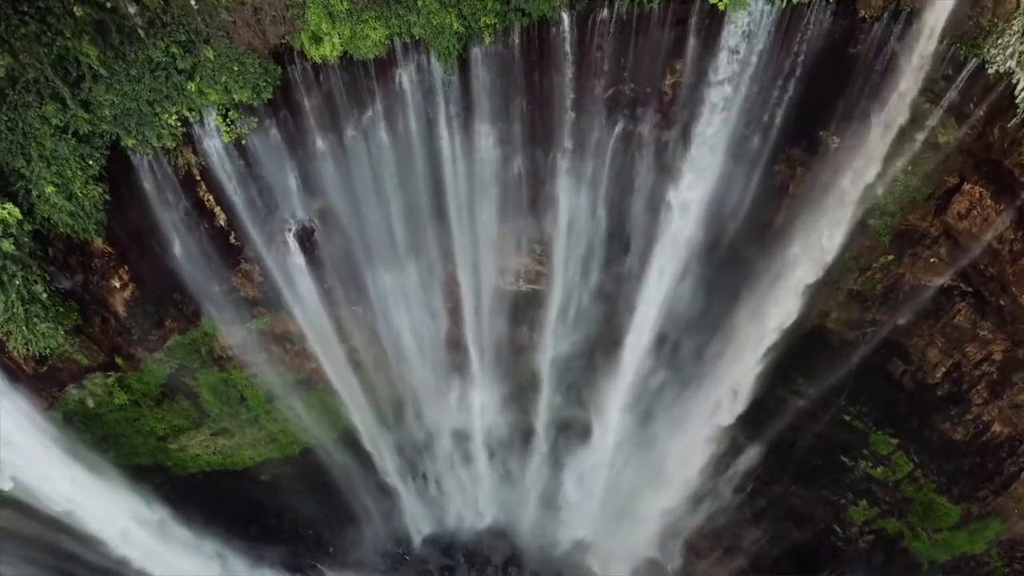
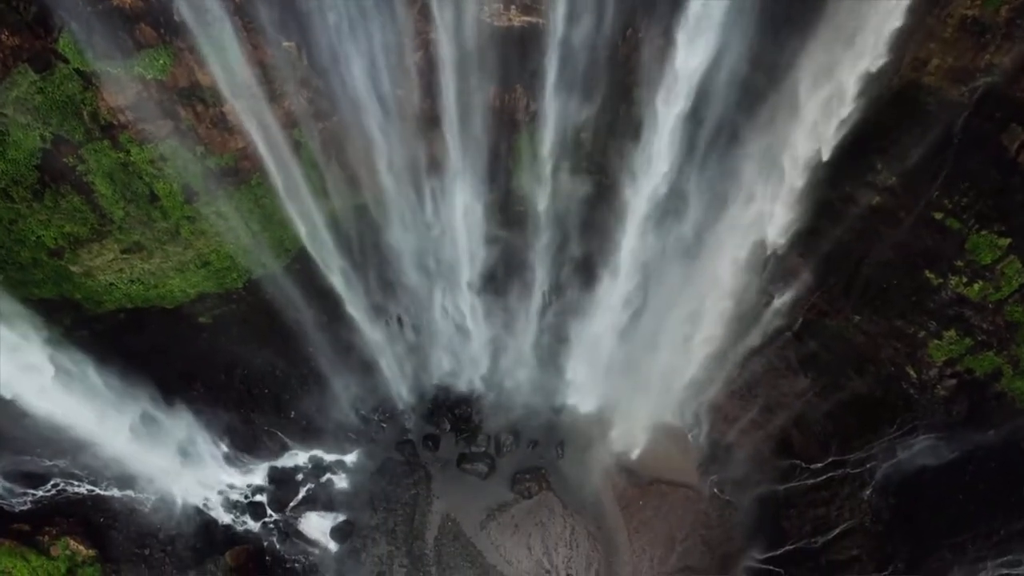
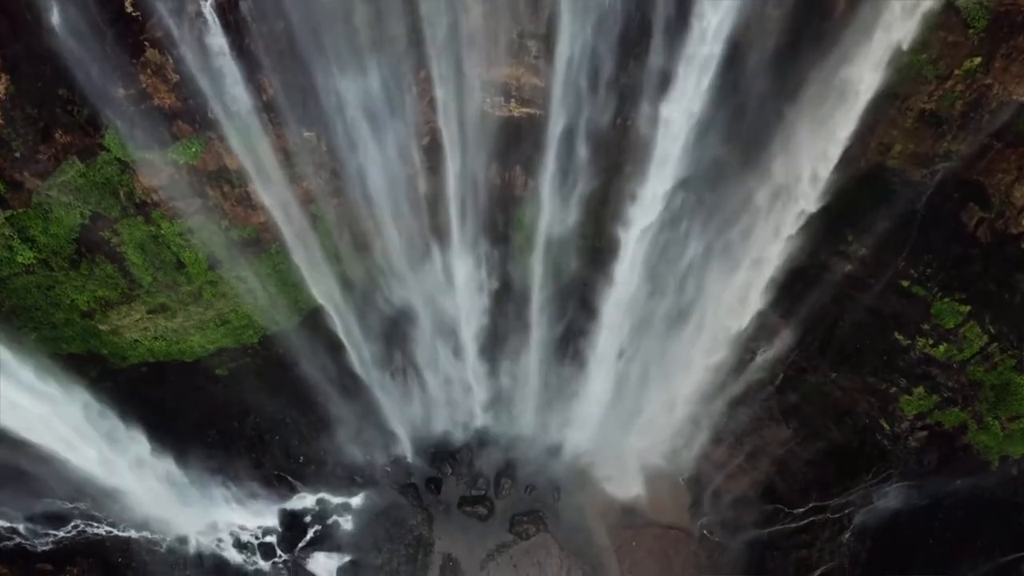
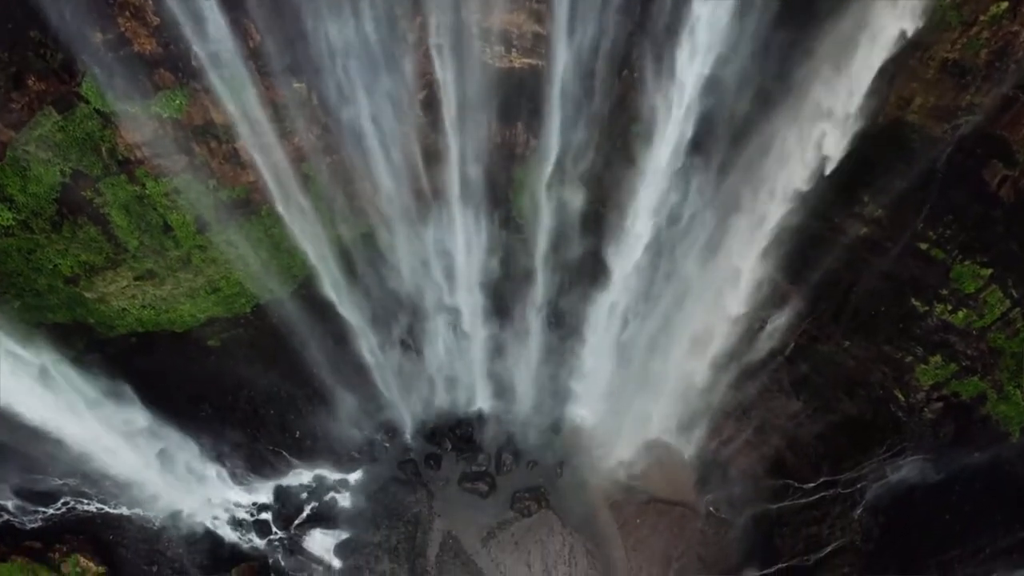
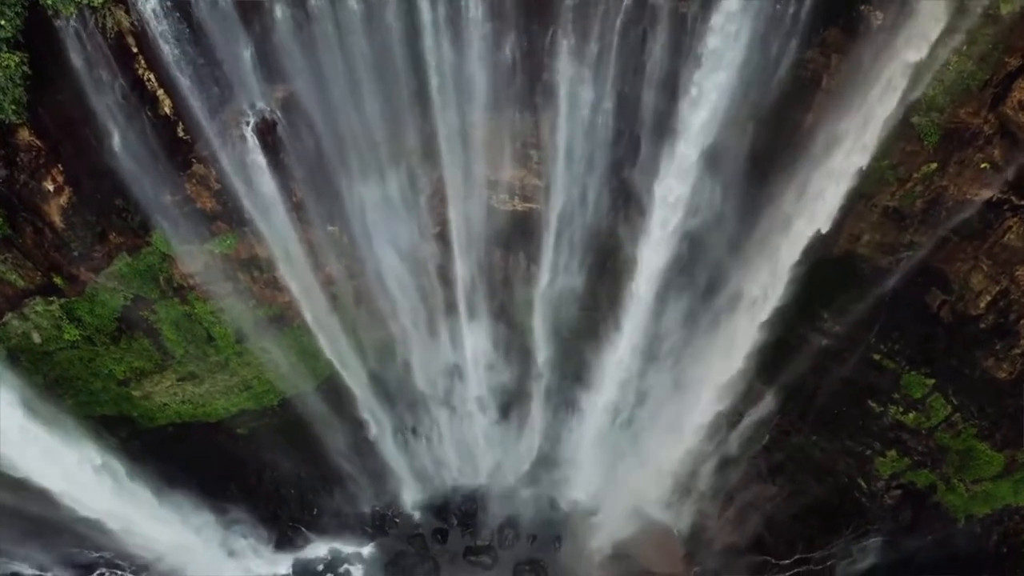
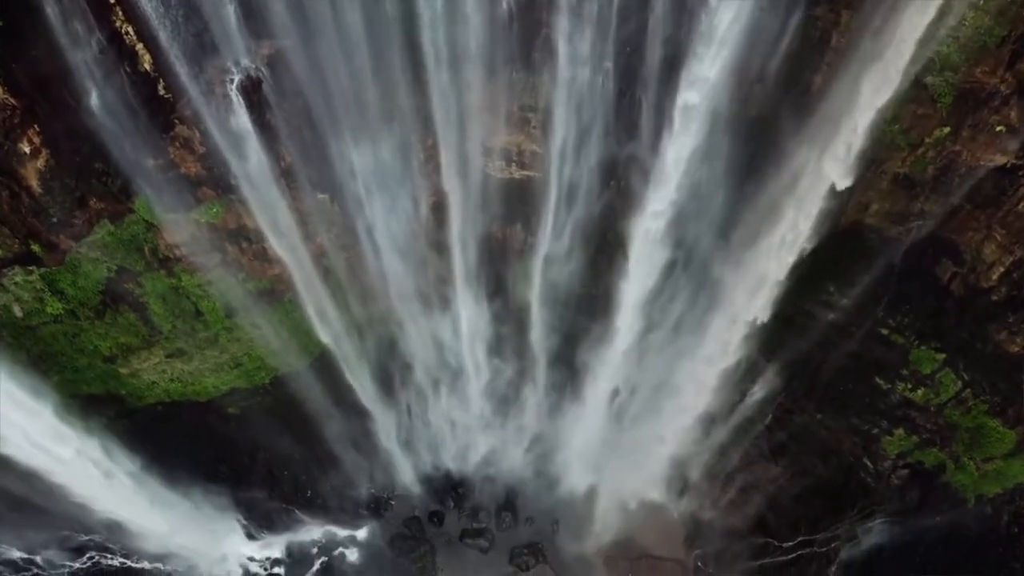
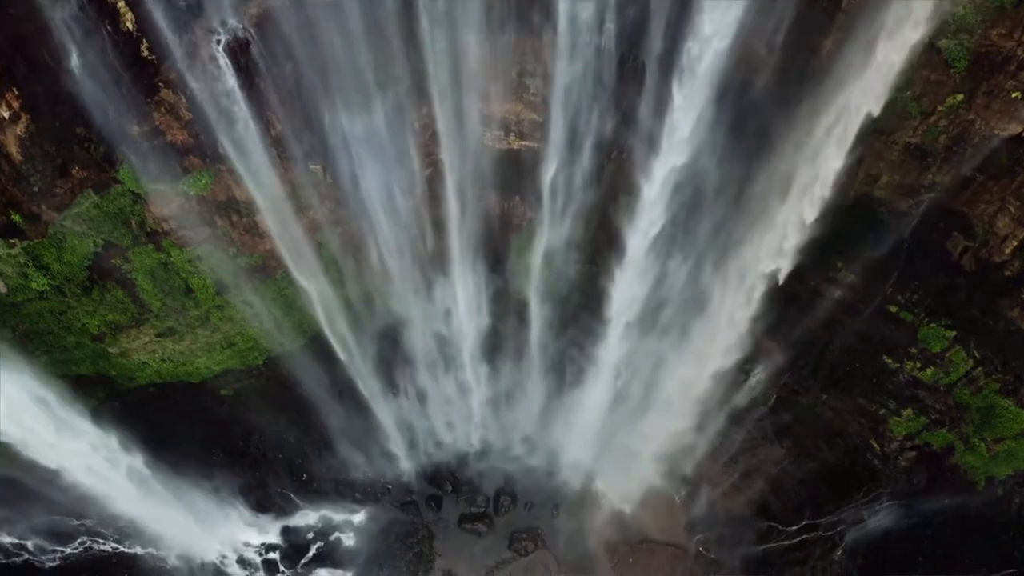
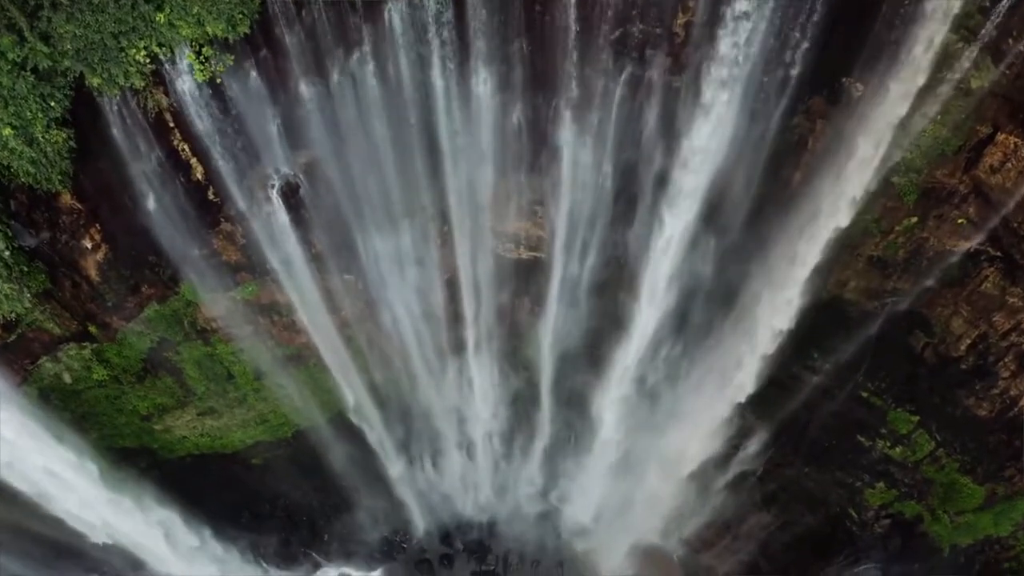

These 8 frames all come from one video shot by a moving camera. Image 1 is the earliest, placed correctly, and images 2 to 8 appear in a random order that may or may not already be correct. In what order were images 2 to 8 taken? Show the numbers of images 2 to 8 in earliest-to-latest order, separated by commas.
8, 5, 6, 7, 3, 4, 2
